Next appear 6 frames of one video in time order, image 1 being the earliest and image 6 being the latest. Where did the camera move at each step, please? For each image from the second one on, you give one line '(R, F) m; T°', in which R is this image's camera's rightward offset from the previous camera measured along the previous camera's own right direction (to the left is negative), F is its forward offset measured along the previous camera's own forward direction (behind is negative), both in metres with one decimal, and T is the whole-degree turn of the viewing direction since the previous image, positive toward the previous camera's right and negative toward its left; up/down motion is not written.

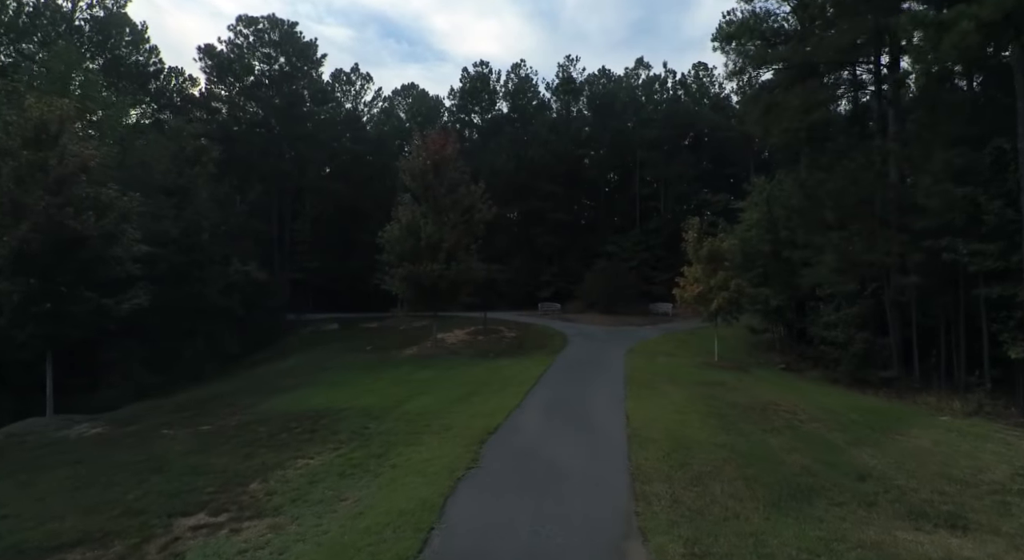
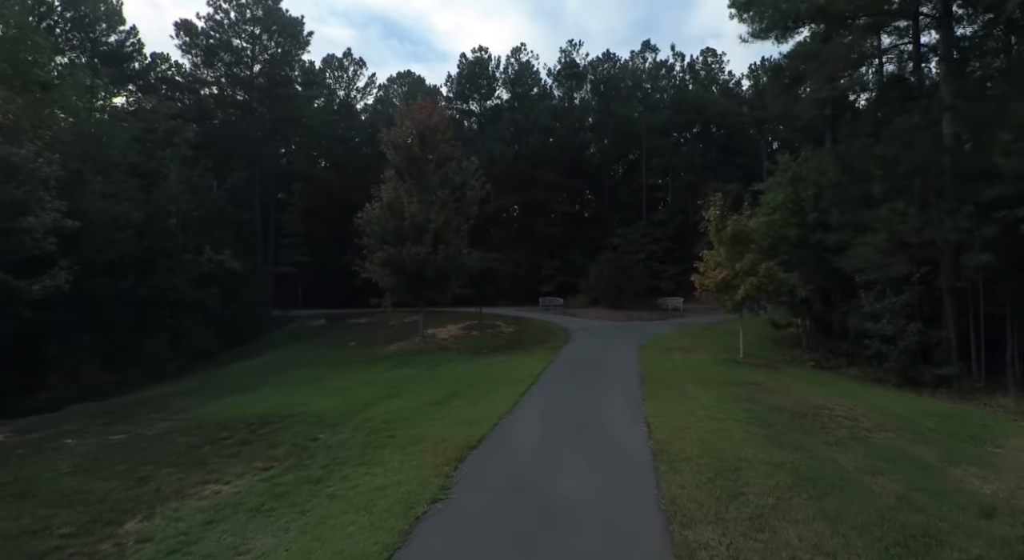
(+0.3, +3.0) m; 0°
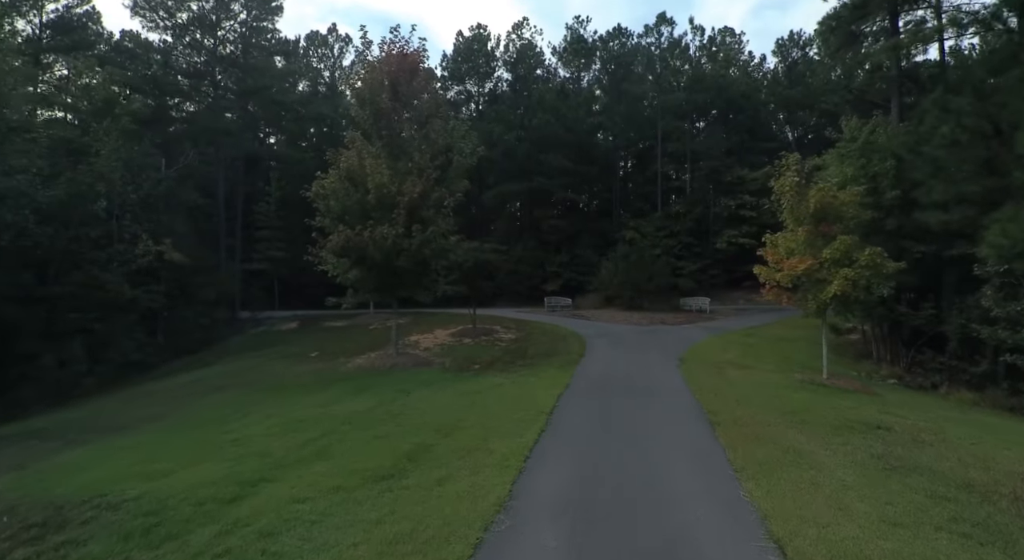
(0.0, +5.4) m; 0°
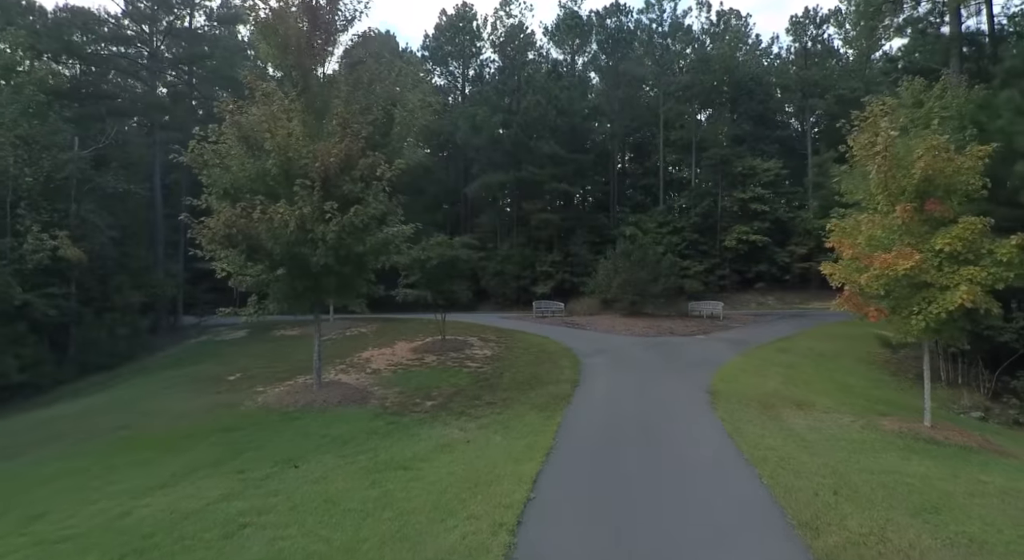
(+0.6, +4.8) m; +1°
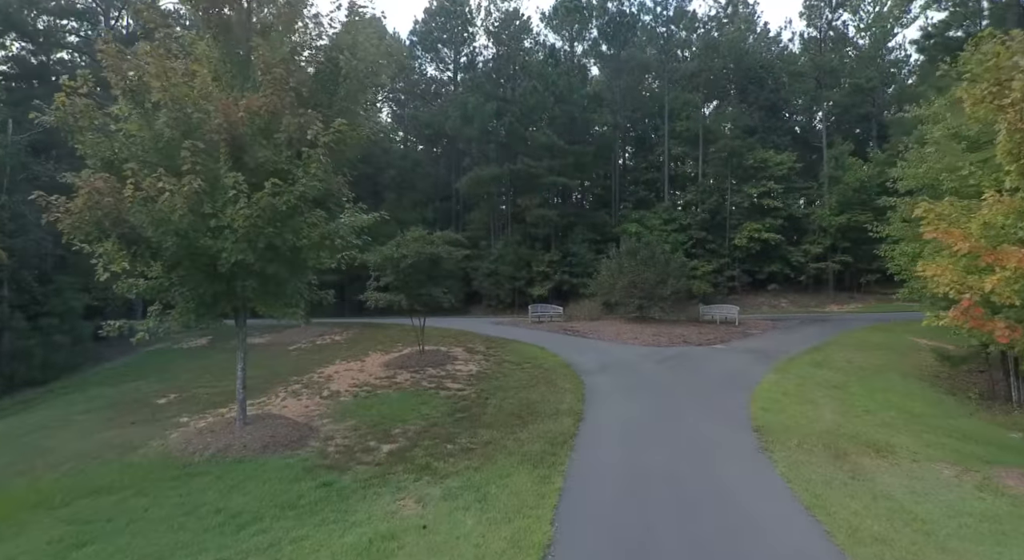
(+0.2, +3.0) m; 0°
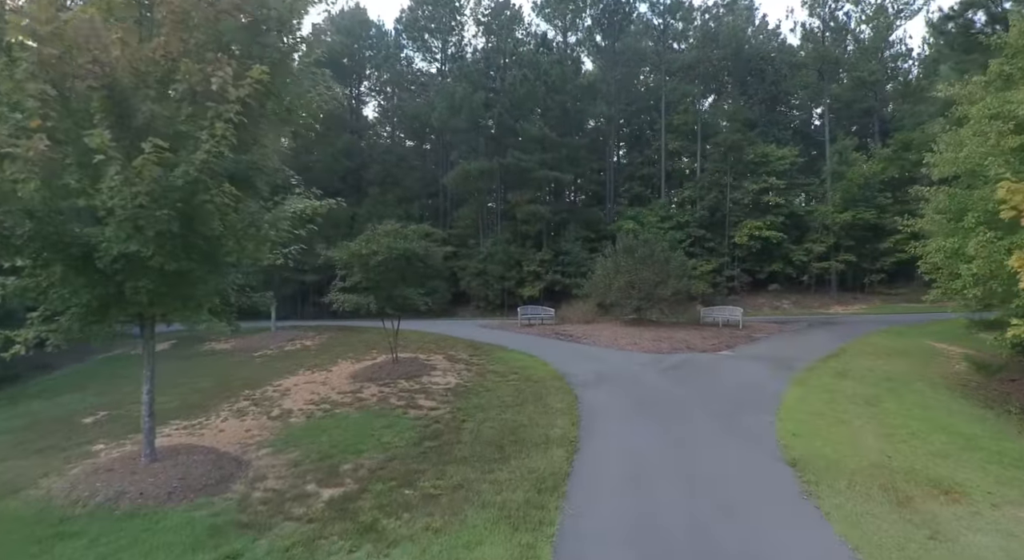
(+0.2, +1.9) m; +1°
